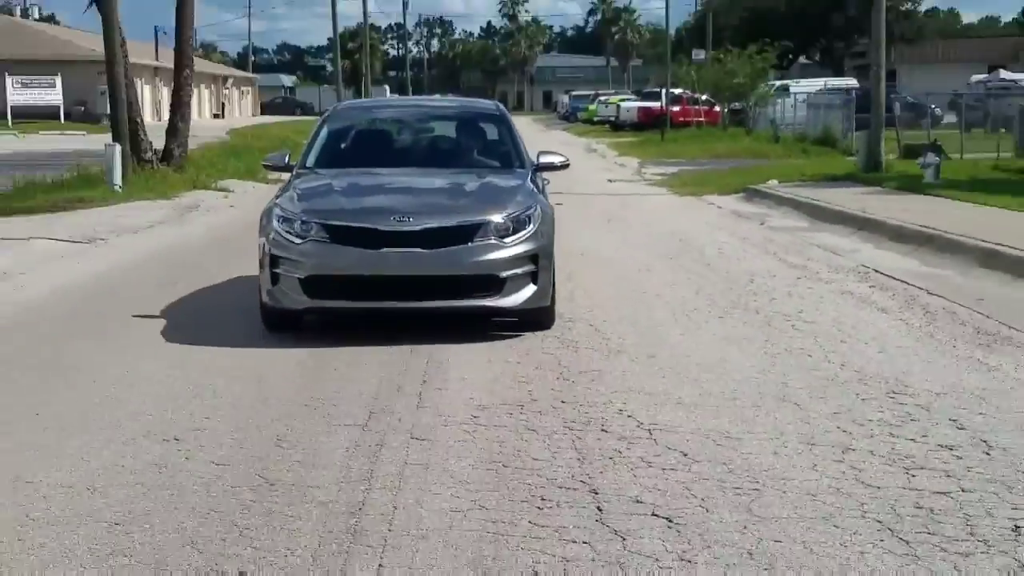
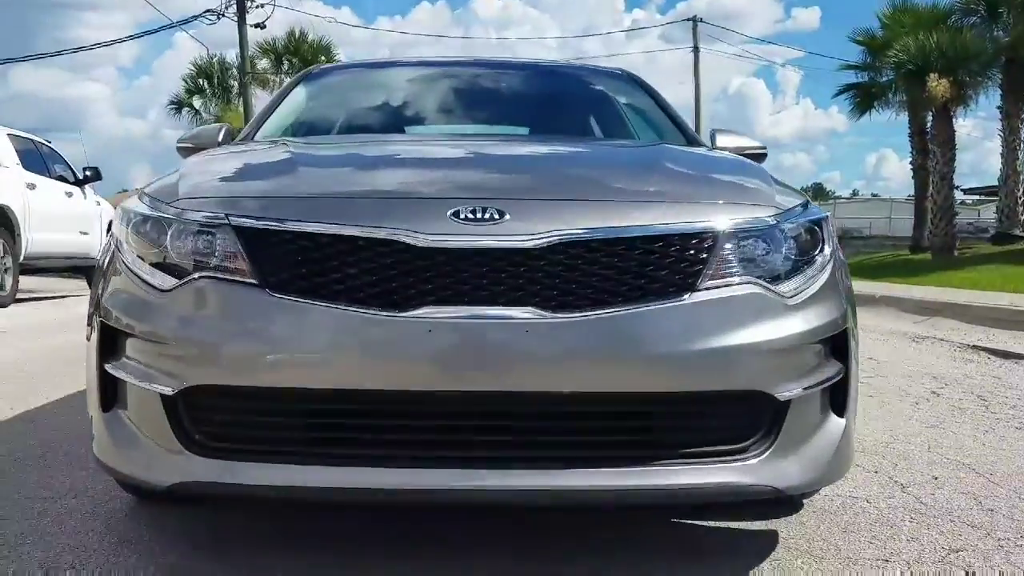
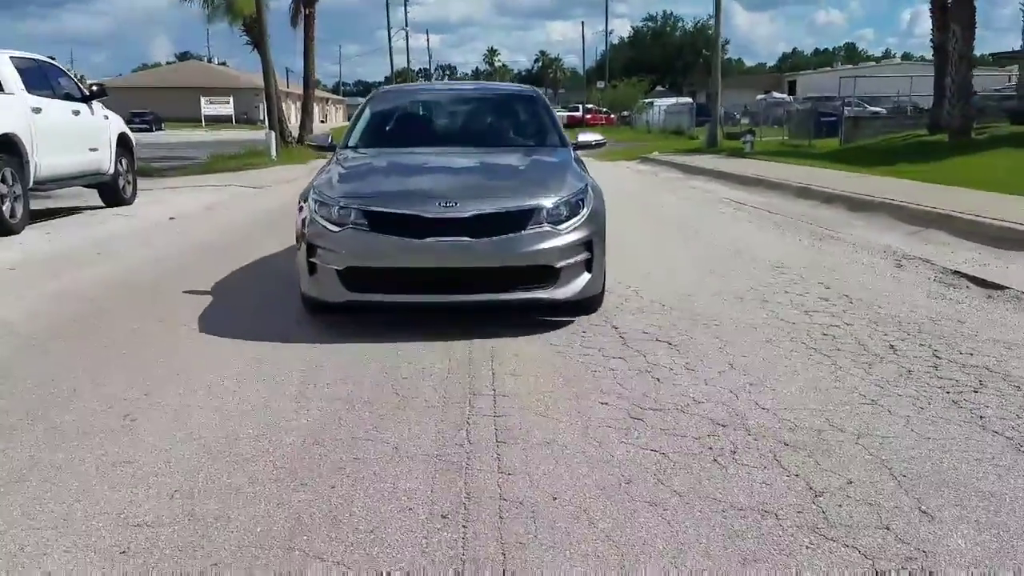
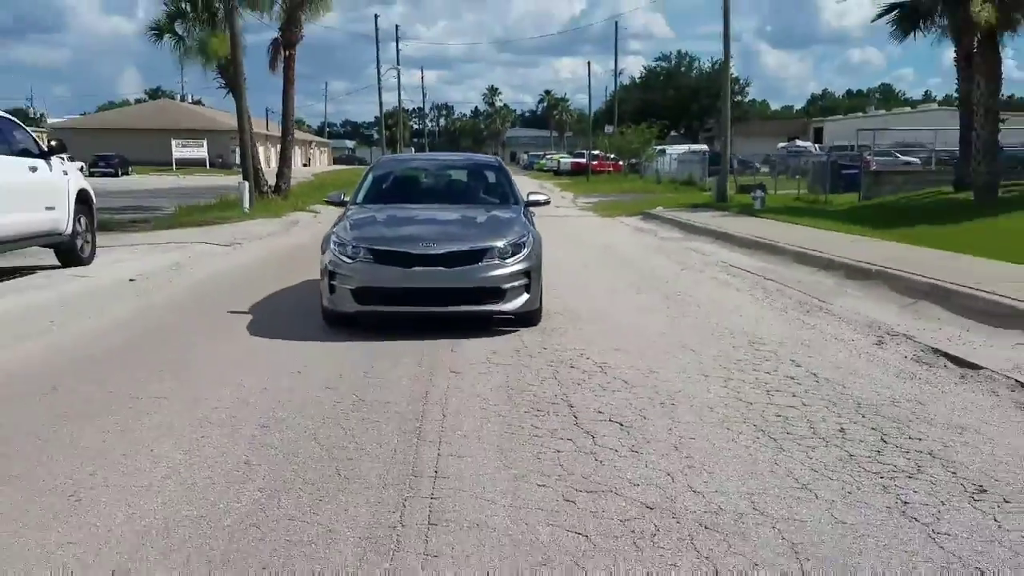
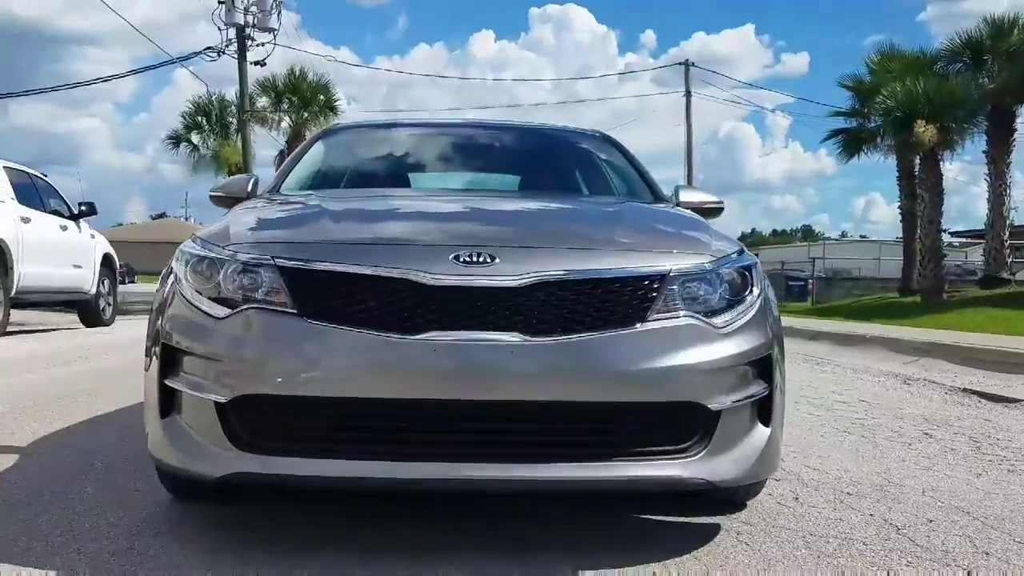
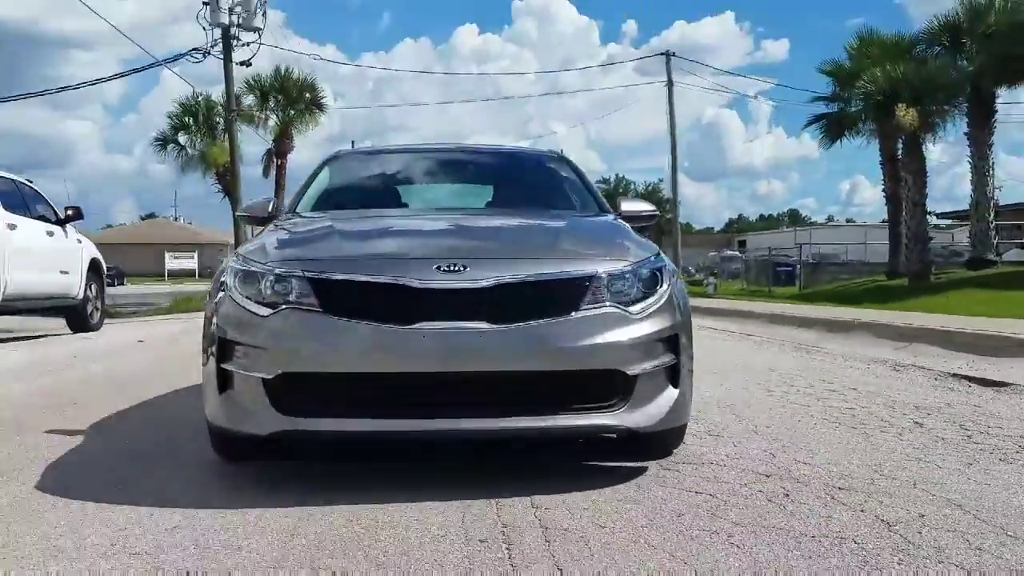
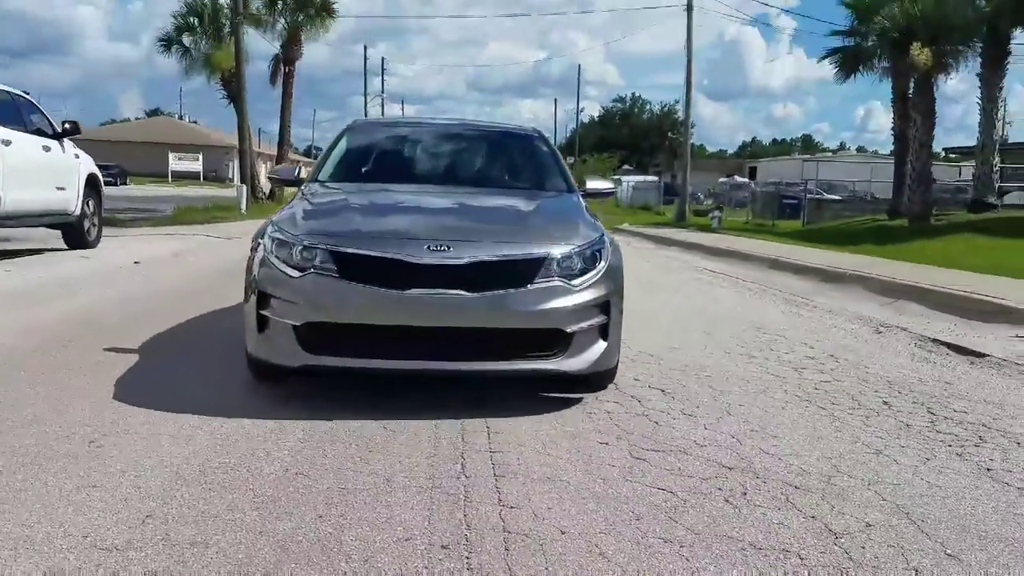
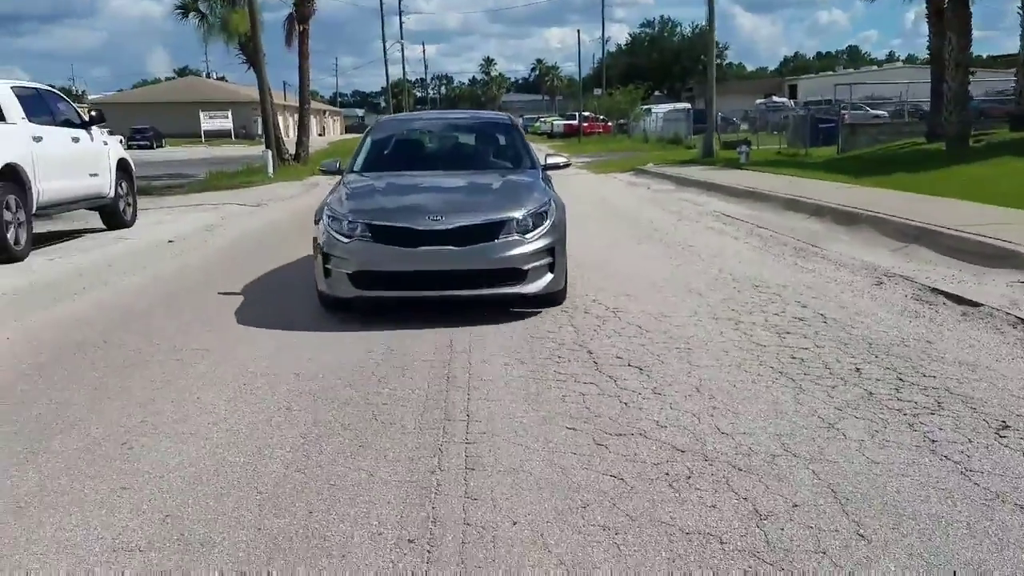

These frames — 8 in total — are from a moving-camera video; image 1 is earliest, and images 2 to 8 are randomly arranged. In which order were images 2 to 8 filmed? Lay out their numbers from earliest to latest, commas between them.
4, 8, 3, 7, 6, 5, 2
